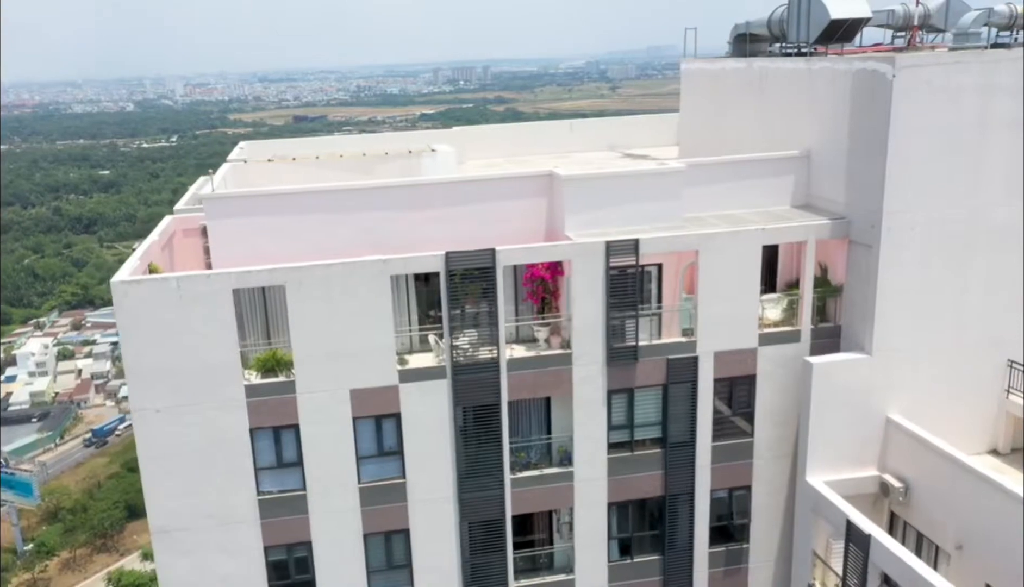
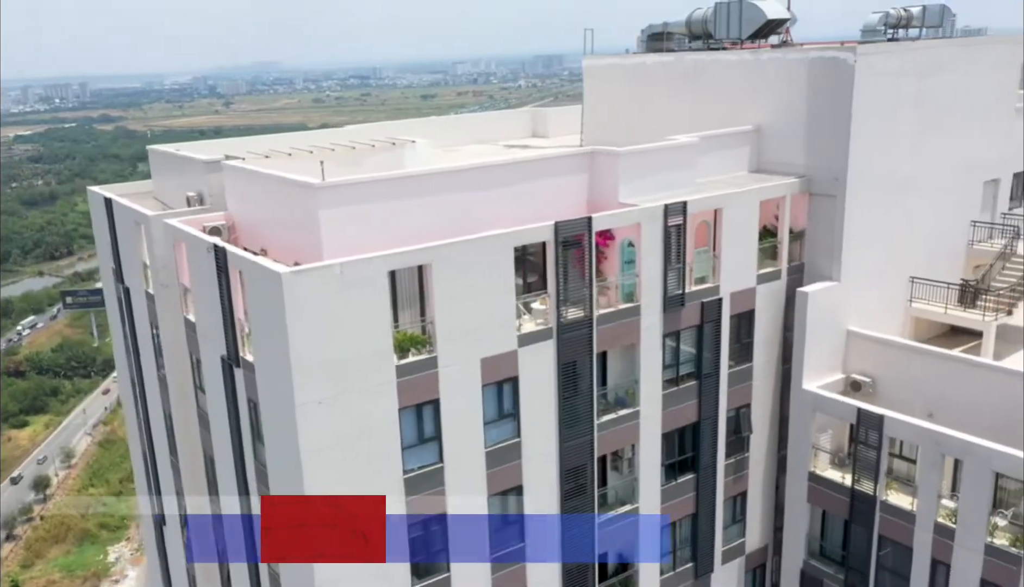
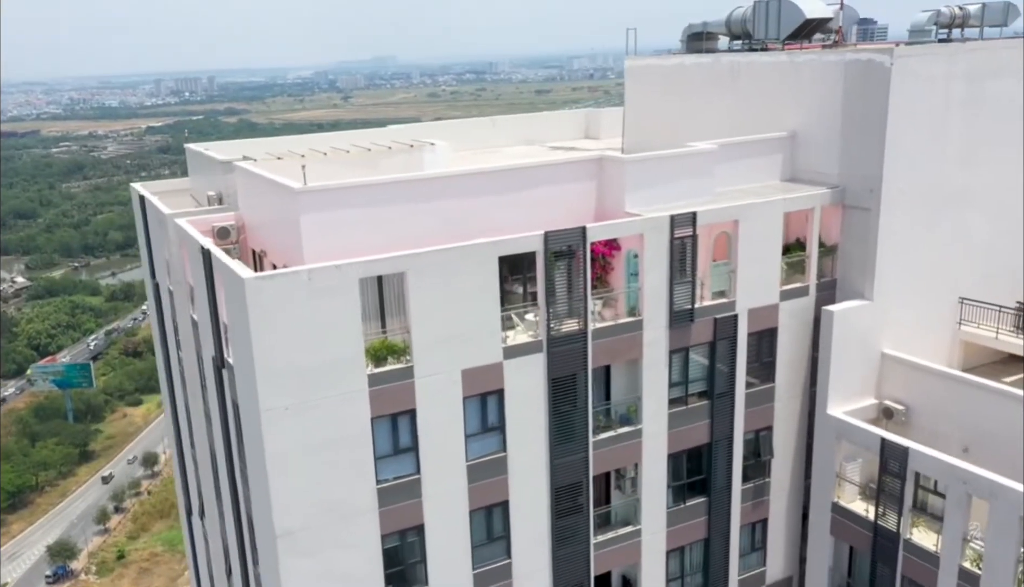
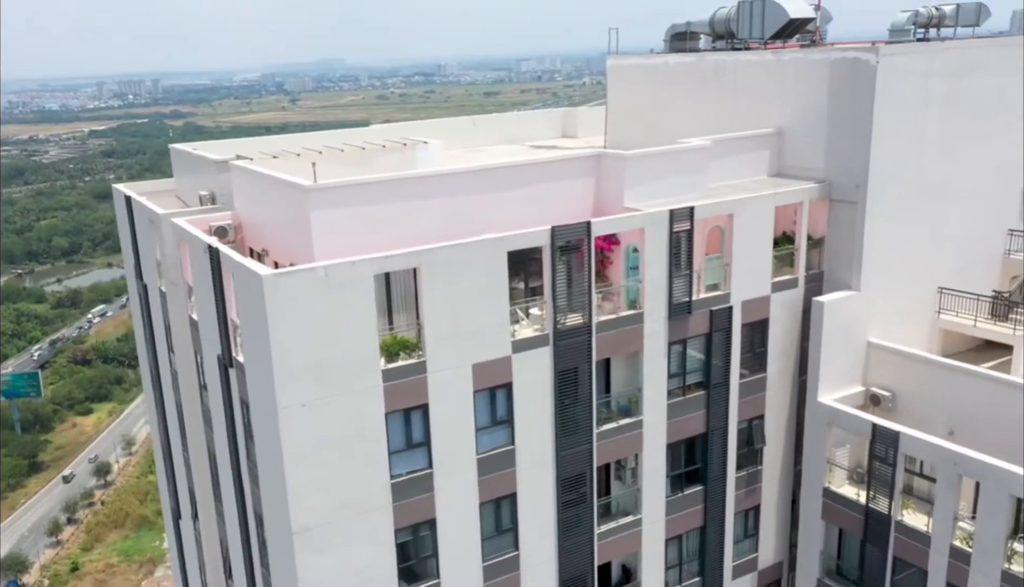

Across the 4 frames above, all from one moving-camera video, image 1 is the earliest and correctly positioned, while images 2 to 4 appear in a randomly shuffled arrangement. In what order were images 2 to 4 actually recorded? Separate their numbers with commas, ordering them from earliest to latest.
3, 4, 2
